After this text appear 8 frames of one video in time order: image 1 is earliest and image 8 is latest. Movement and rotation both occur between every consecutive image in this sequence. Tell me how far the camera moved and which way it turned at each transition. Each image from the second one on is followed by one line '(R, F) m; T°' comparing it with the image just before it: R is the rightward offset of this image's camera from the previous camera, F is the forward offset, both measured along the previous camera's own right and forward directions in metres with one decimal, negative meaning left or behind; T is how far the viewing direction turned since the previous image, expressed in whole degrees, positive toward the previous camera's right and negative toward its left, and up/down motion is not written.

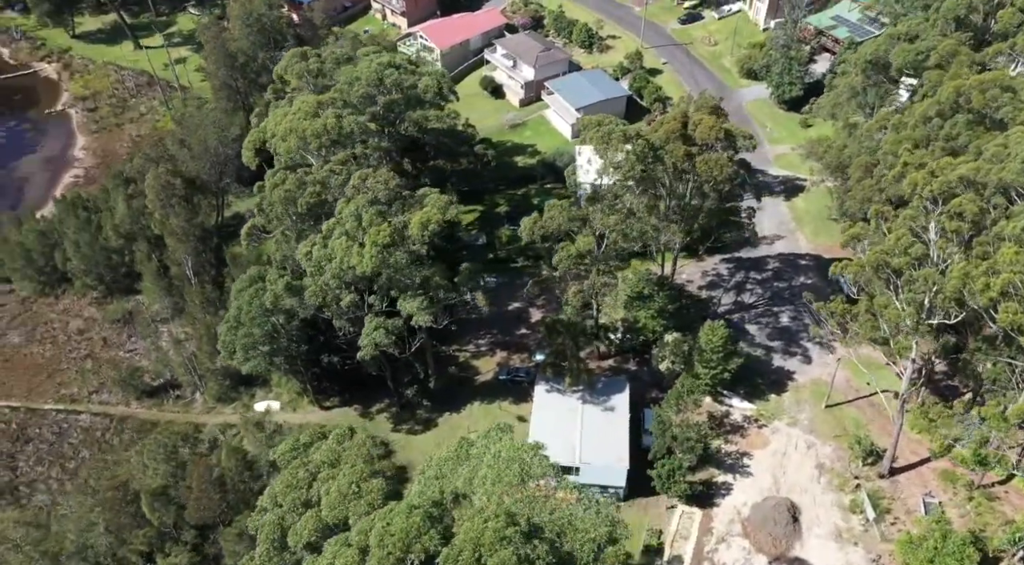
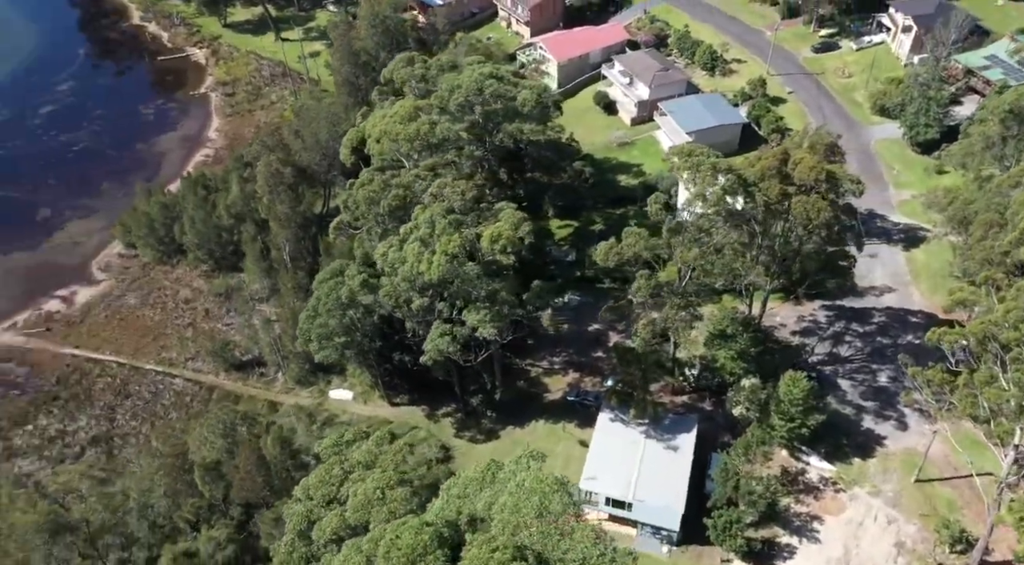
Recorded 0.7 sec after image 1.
(+5.5, +0.9) m; -11°
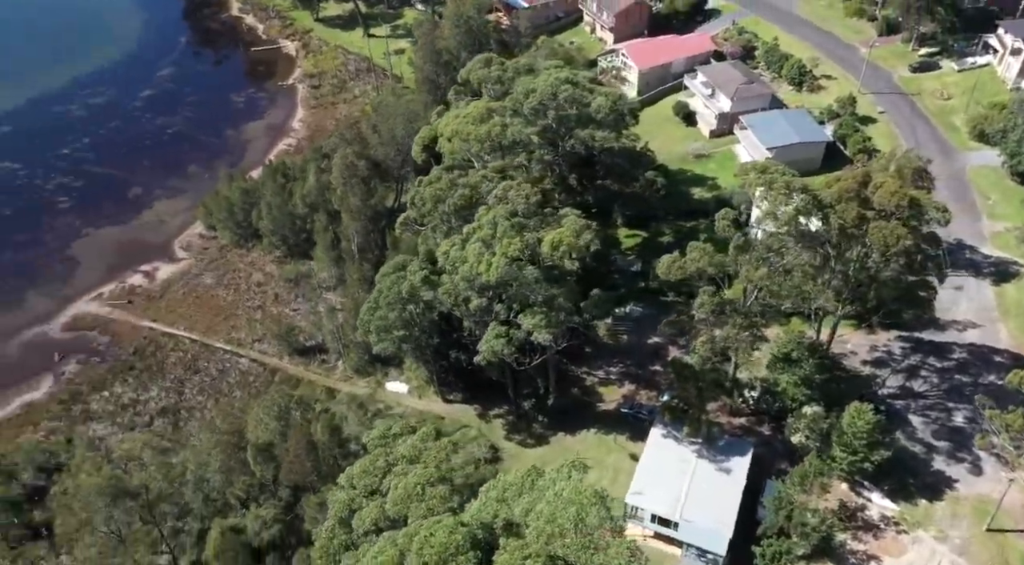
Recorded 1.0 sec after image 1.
(+1.5, +0.1) m; -5°
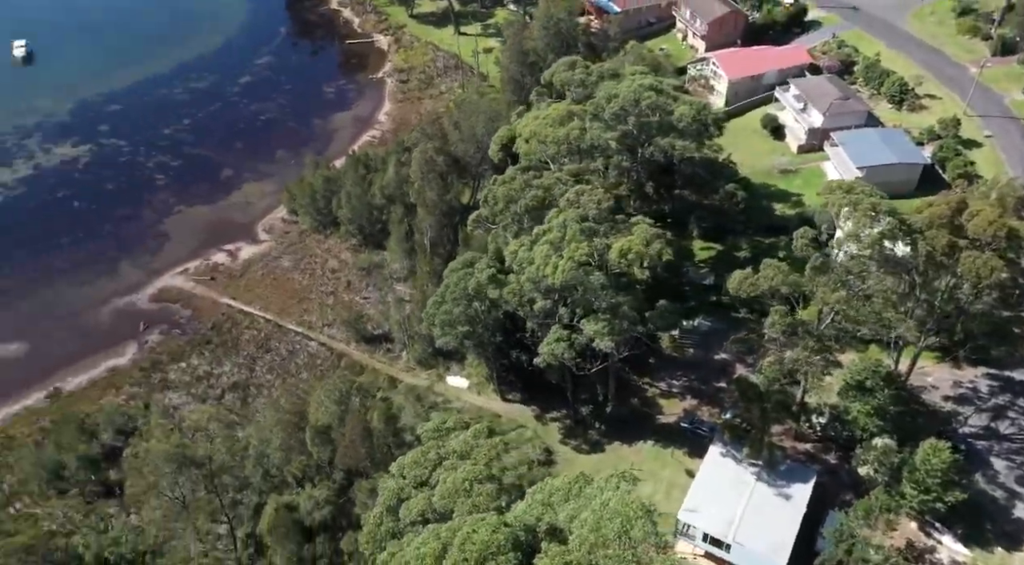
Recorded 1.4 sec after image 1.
(+1.0, +0.1) m; -5°
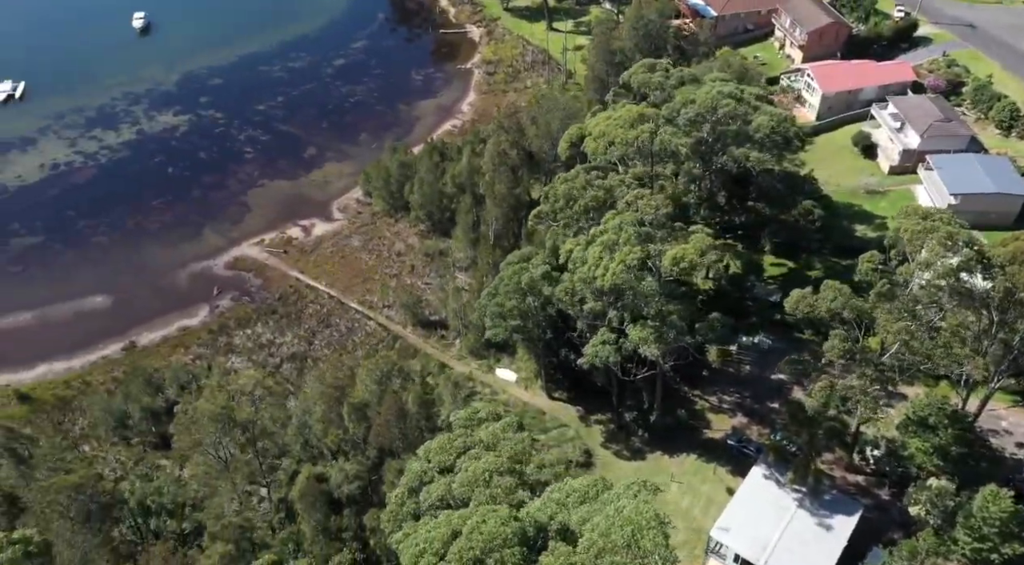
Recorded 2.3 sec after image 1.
(+2.4, +0.1) m; -6°
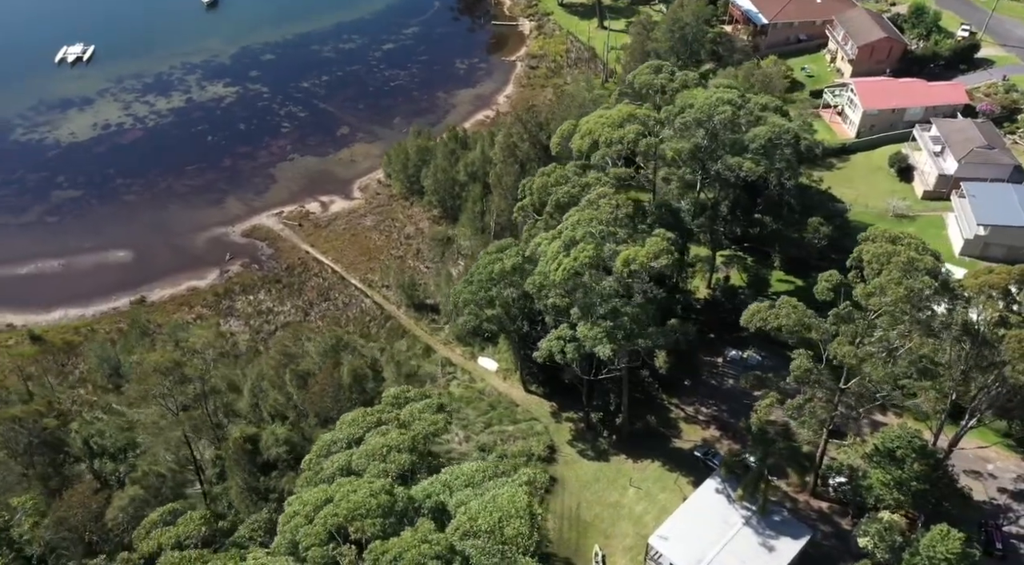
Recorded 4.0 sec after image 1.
(+7.0, -0.2) m; -7°
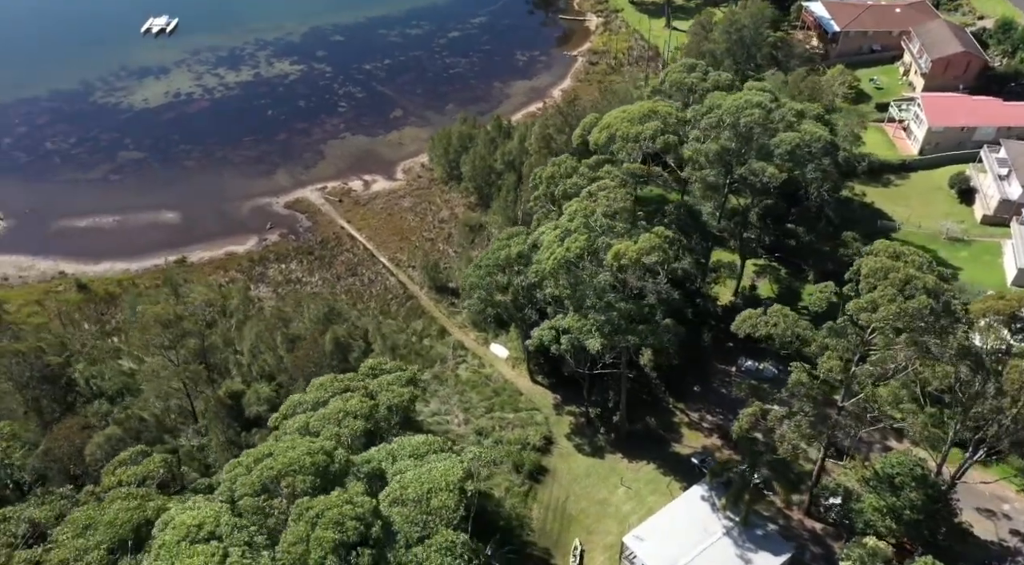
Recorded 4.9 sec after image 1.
(+5.2, +0.1) m; -6°
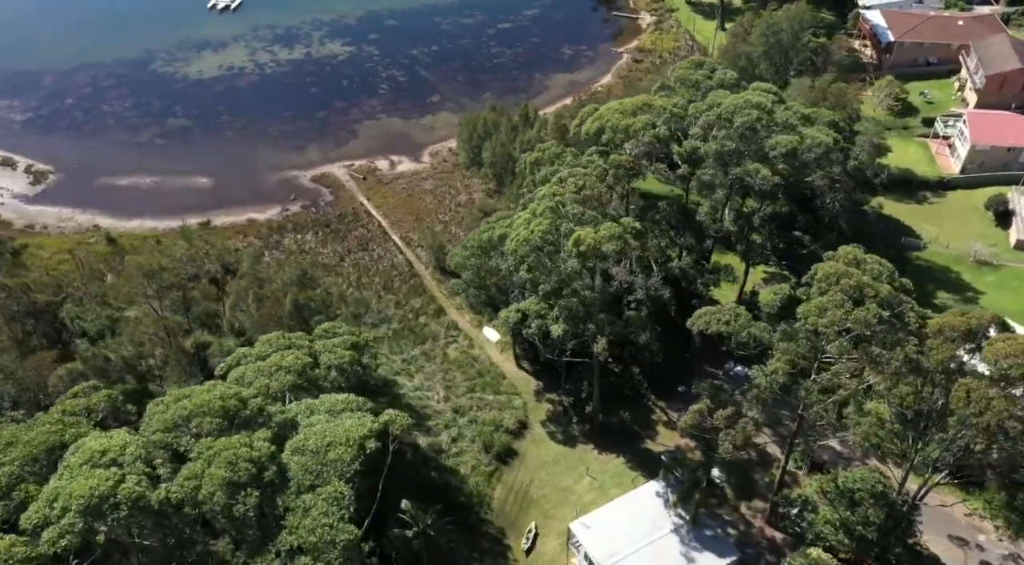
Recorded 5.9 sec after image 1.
(+6.4, 0.0) m; -6°
